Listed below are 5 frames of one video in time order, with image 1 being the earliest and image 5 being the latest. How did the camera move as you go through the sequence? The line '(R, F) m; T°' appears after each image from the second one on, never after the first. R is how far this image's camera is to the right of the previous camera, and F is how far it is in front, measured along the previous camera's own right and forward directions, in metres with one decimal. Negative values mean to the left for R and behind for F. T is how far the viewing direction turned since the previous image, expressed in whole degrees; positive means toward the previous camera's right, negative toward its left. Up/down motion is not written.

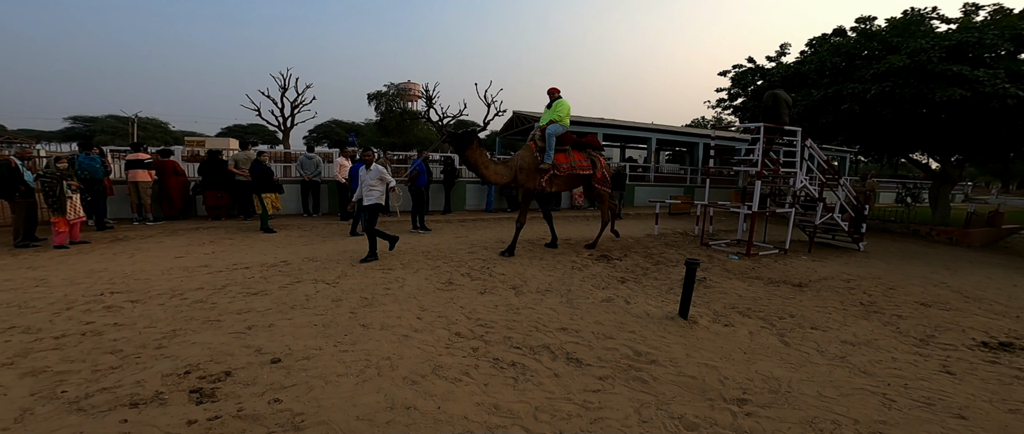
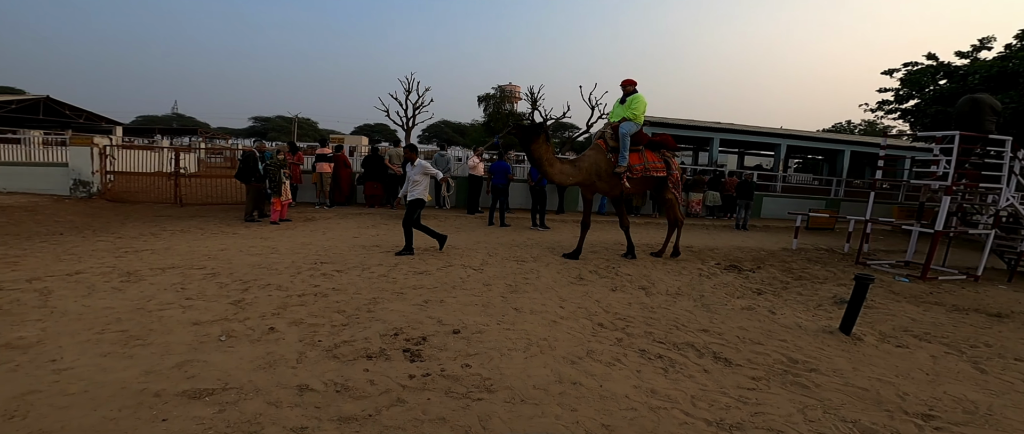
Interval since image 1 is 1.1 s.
(-0.4, -0.4) m; -12°
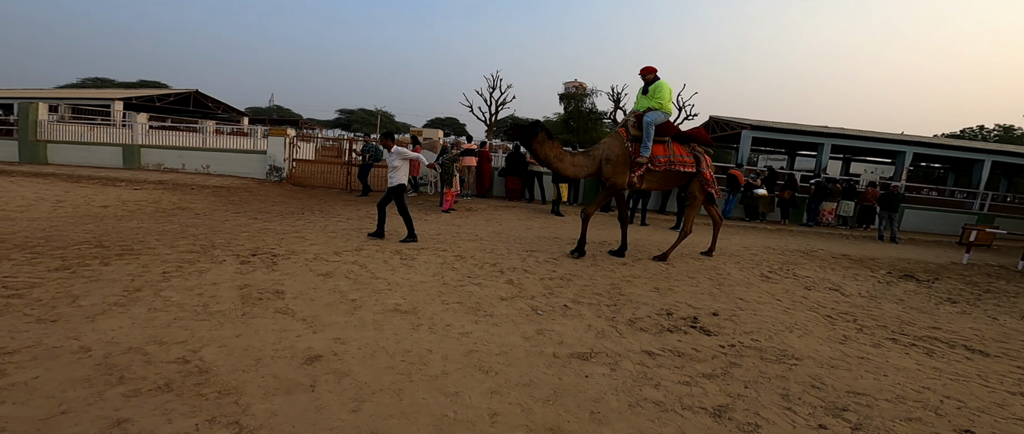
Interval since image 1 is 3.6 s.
(-2.0, -0.9) m; -6°
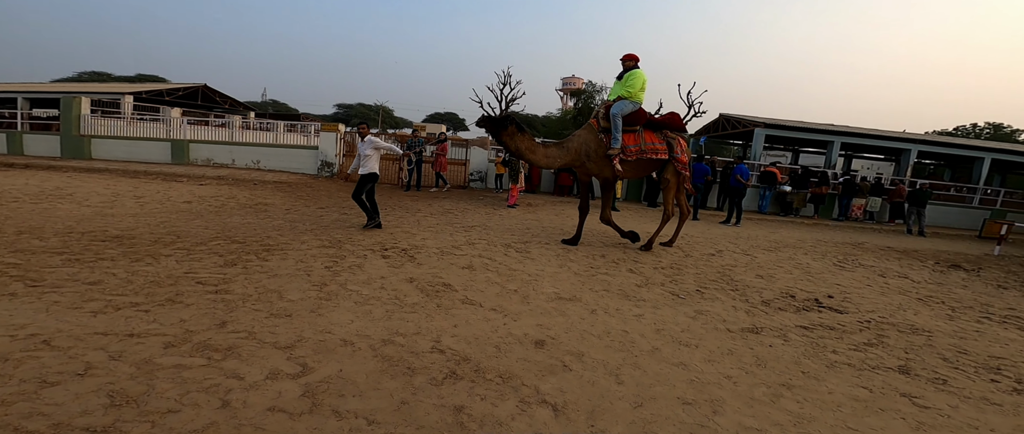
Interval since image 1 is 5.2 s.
(-1.8, -0.6) m; +2°
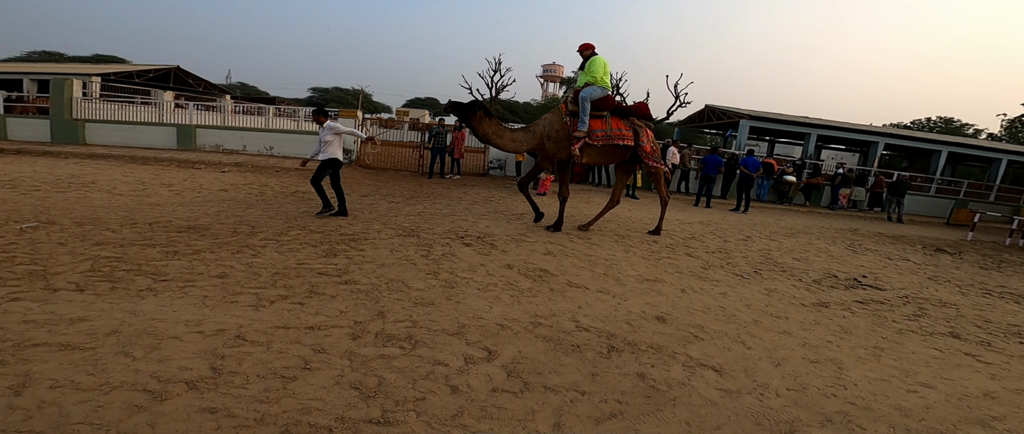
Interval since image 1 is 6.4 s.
(-1.5, -0.5) m; +4°
